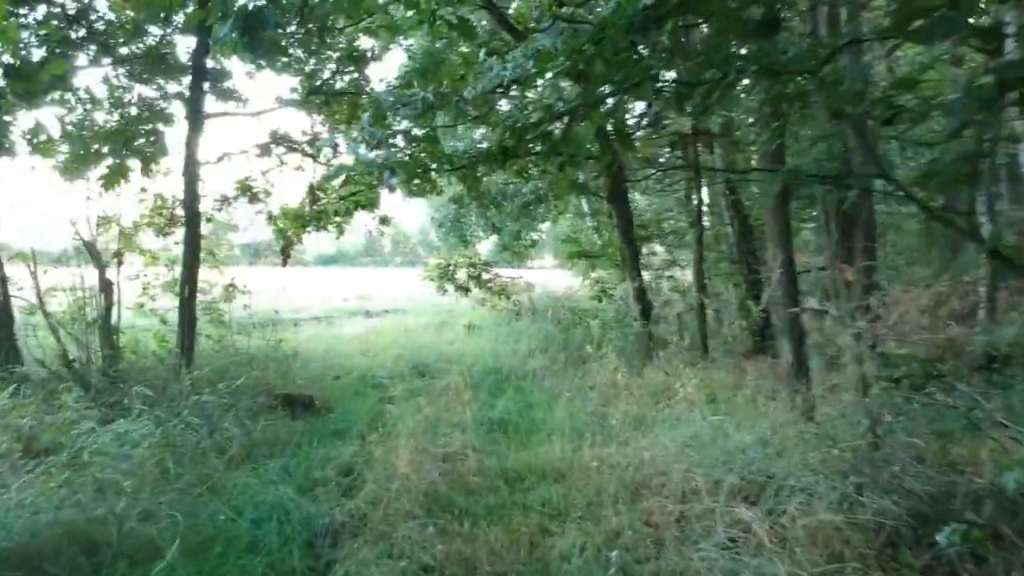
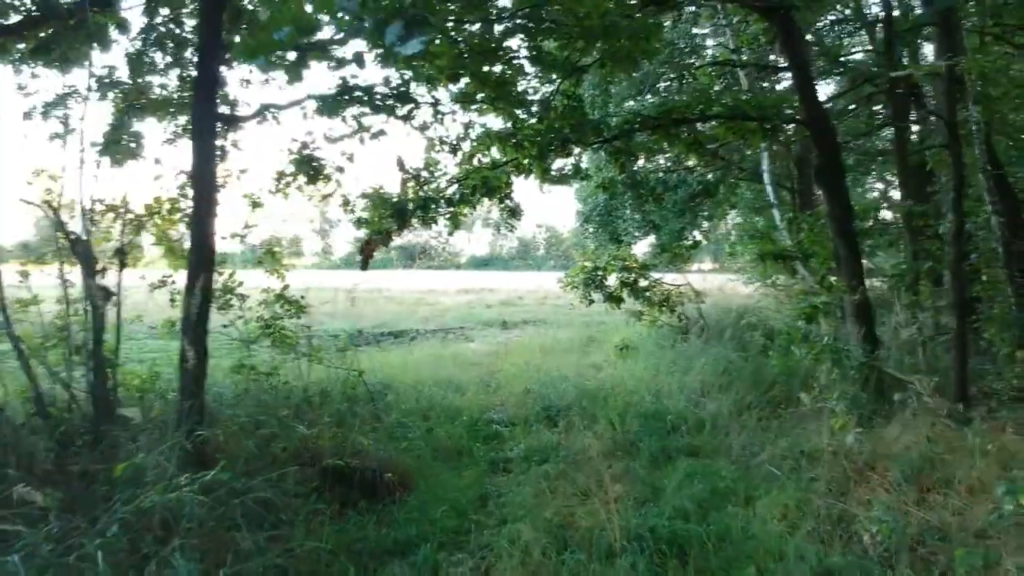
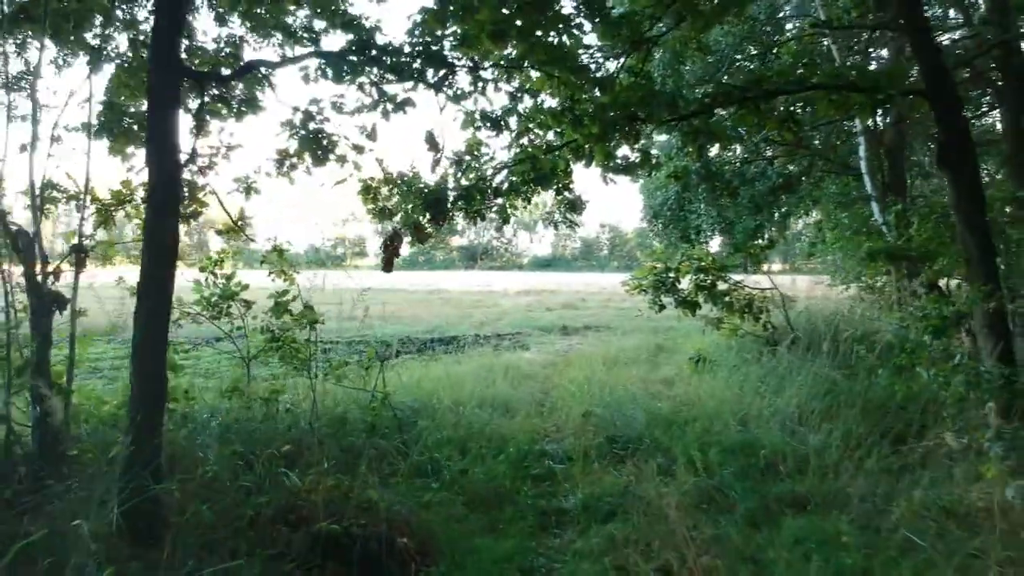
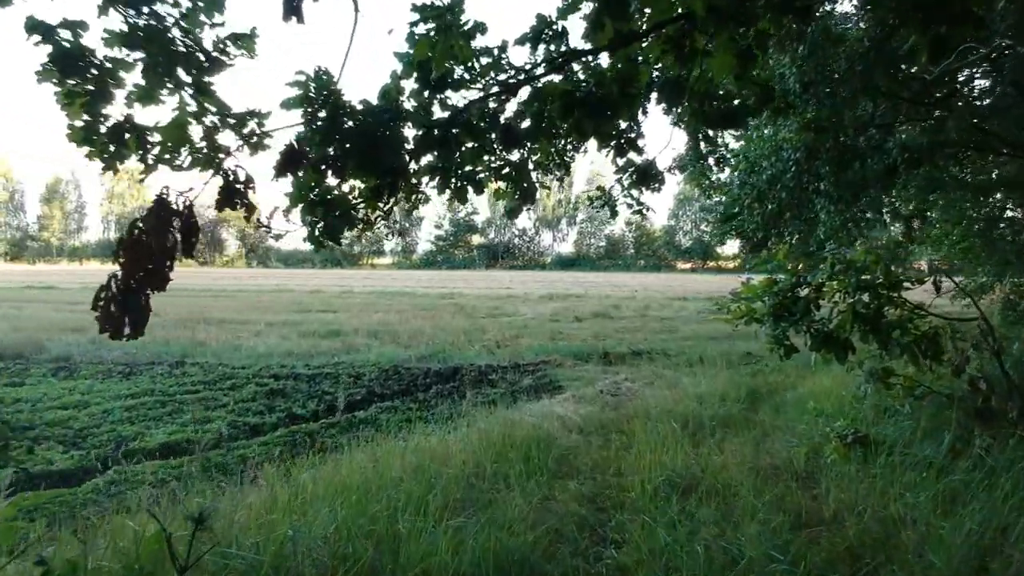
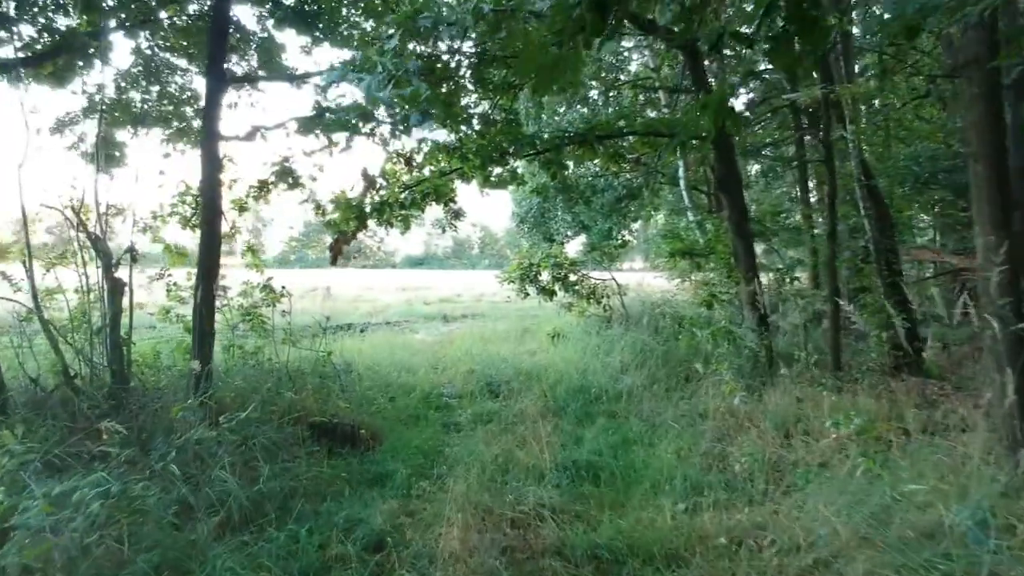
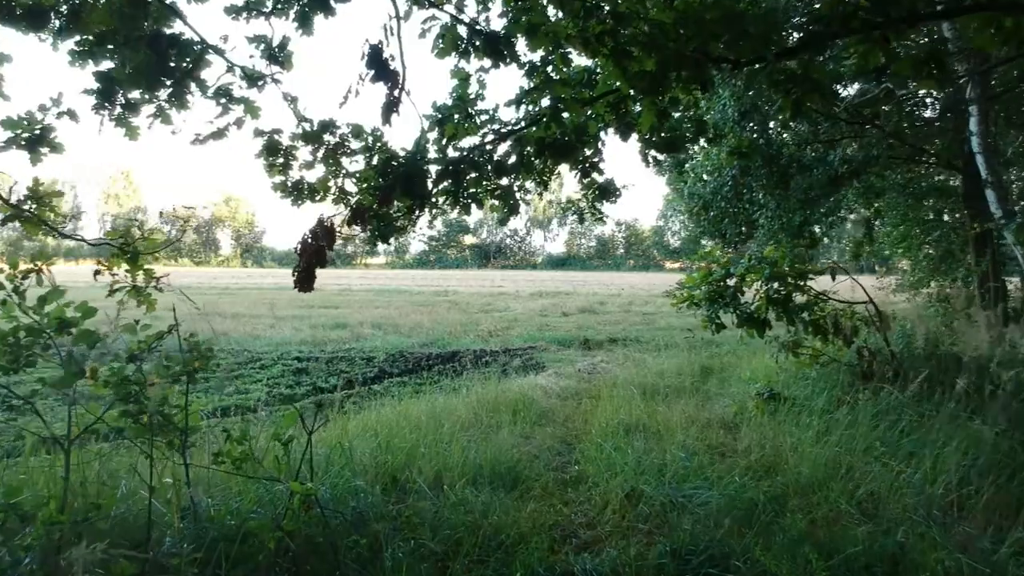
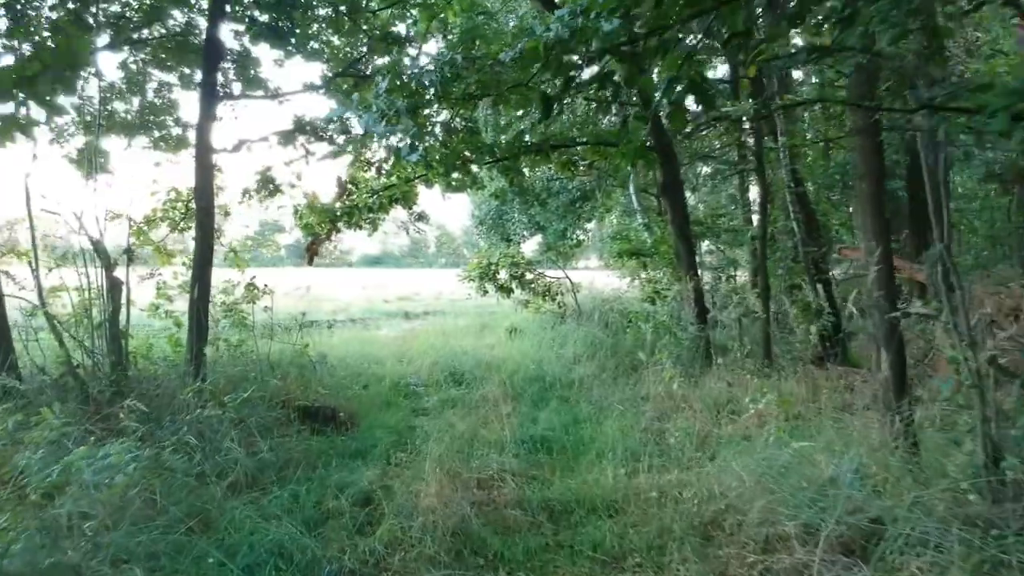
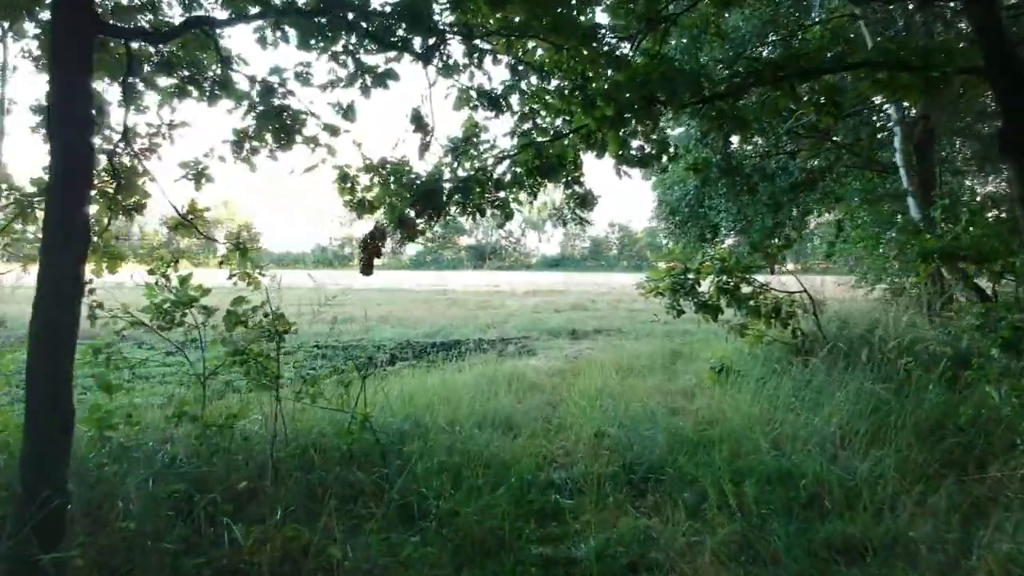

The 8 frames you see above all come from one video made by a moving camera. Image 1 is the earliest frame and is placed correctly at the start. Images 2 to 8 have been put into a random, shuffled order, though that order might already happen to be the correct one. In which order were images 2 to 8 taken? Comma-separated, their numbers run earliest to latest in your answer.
7, 5, 2, 3, 8, 6, 4
